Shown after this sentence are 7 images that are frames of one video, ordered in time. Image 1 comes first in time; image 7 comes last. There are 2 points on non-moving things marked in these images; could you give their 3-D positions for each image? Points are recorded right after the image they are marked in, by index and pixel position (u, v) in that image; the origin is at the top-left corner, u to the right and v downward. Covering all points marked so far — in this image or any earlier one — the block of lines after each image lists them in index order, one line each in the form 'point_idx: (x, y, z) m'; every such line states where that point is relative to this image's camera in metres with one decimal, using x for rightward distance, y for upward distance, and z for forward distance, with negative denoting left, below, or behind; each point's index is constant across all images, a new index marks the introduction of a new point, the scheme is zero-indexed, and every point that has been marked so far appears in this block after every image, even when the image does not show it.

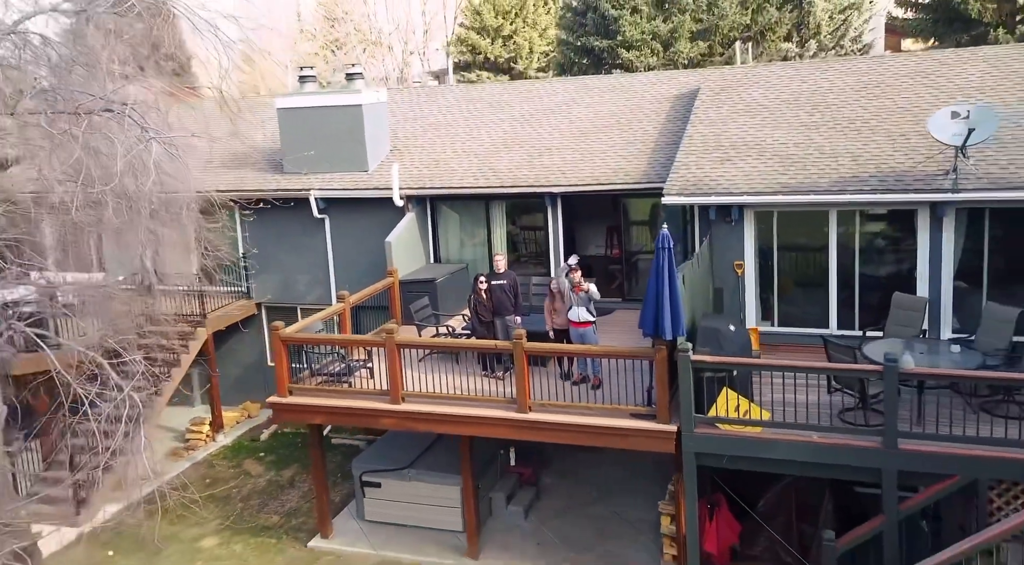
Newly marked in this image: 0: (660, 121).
0: (+2.7, +2.9, +15.1) m
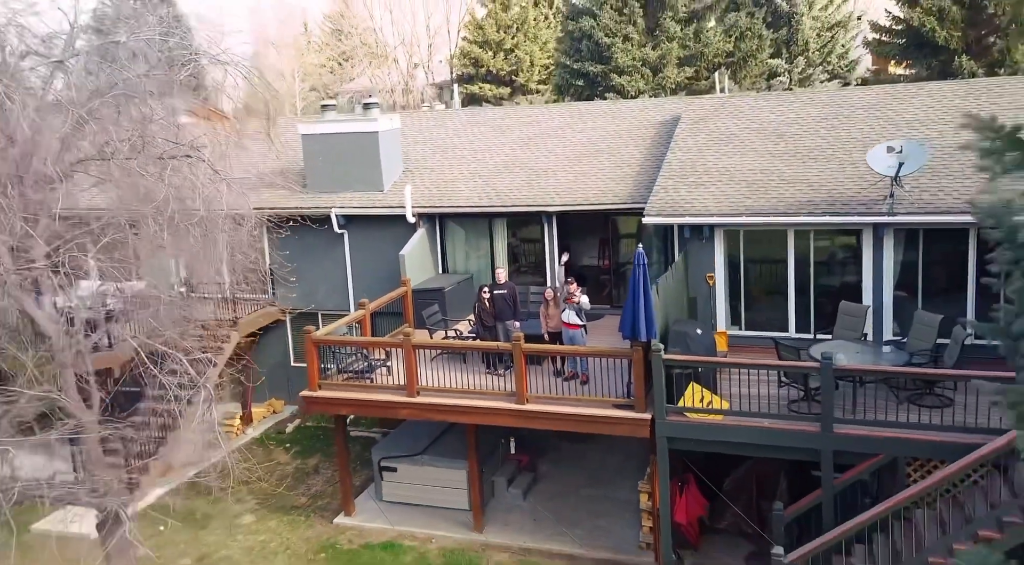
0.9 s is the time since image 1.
0: (+2.7, +2.7, +16.9) m
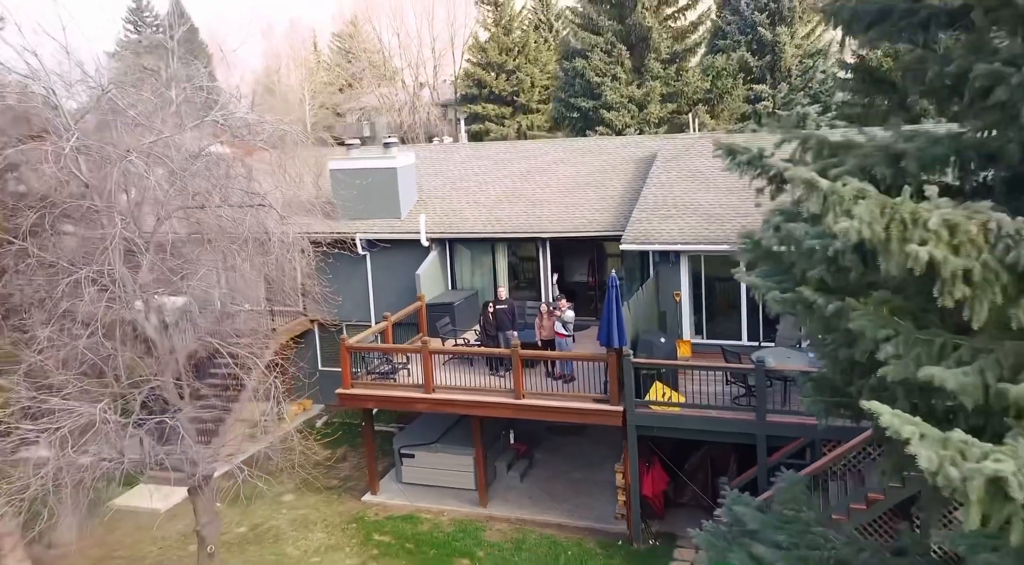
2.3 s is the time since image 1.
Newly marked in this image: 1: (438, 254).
0: (+2.7, +2.4, +19.6) m
1: (-1.7, +0.6, +19.1) m
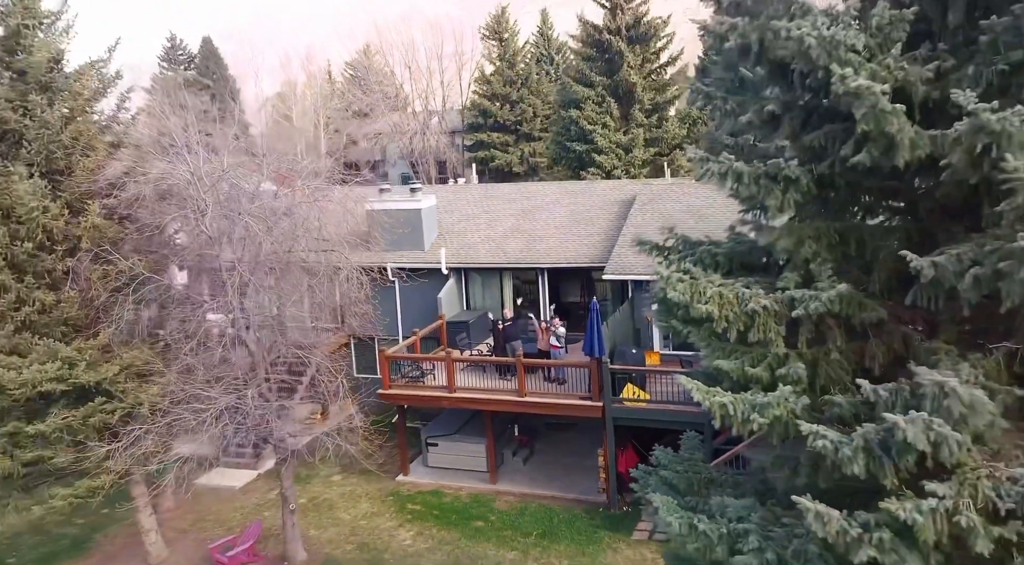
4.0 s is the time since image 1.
0: (+2.8, +1.8, +23.8) m
1: (-1.6, +0.1, +23.3) m
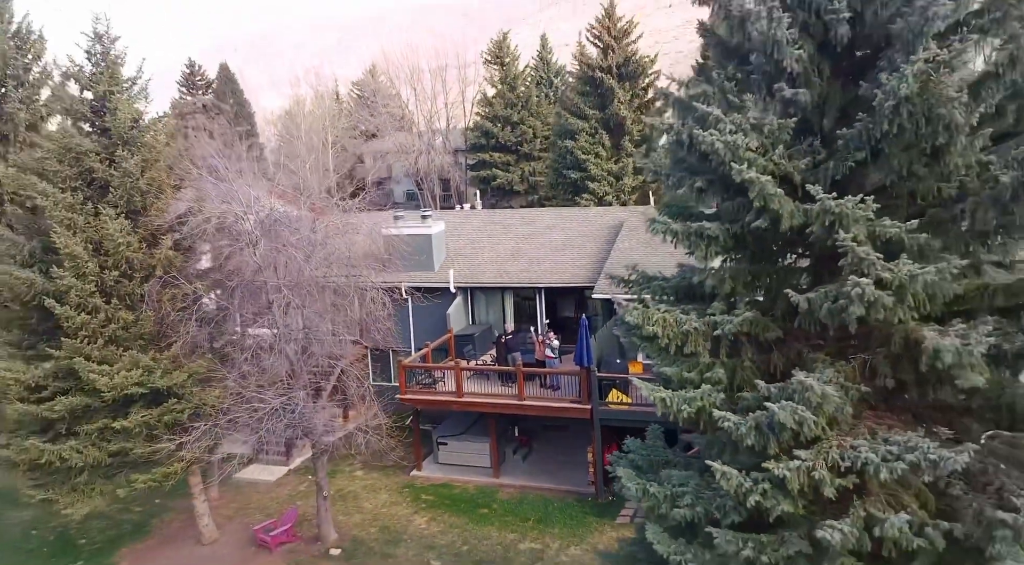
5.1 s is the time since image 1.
0: (+2.8, +1.2, +26.7) m
1: (-1.6, -0.5, +26.1) m
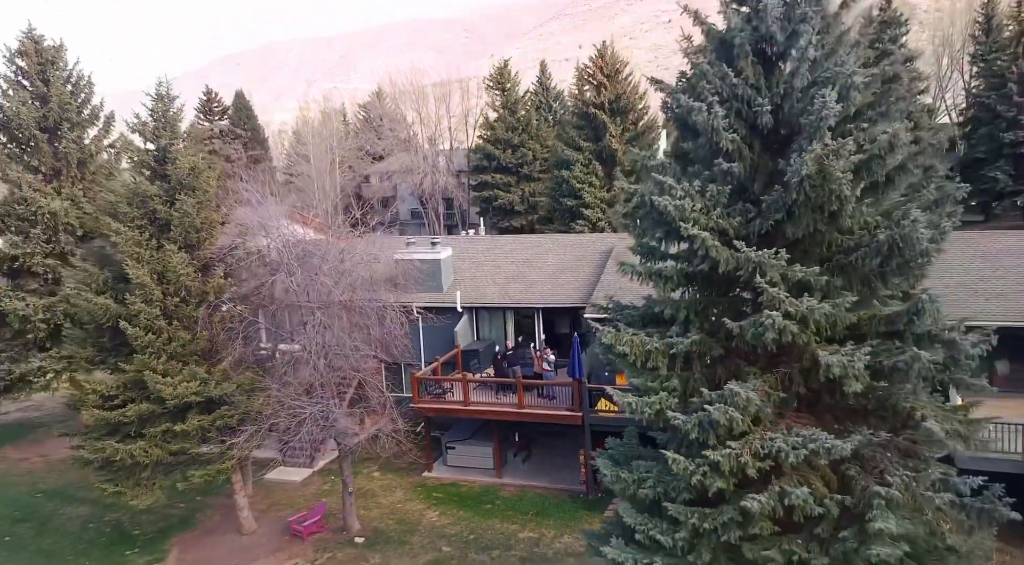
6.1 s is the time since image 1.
0: (+2.8, +0.5, +29.5) m
1: (-1.5, -1.2, +29.0) m
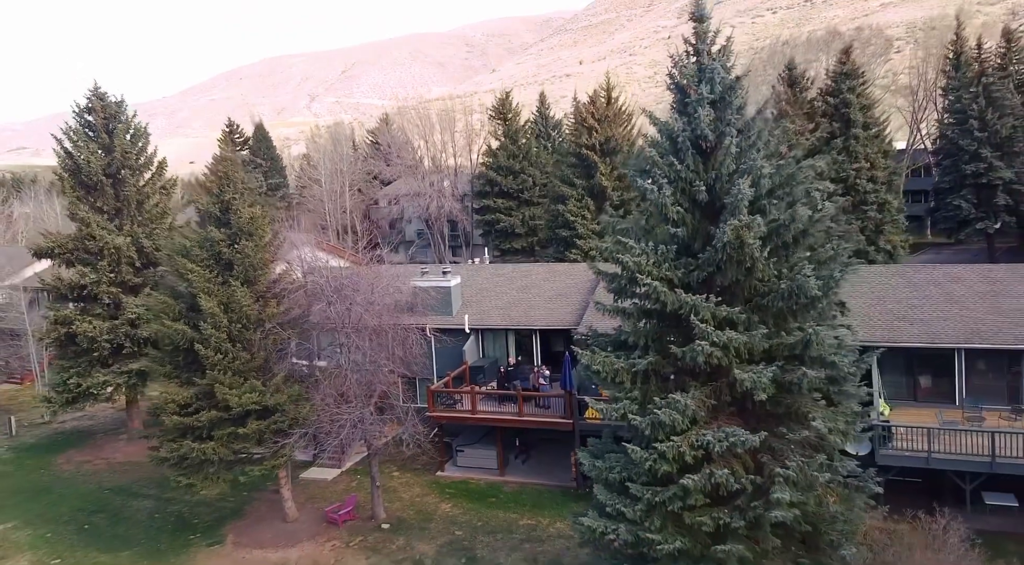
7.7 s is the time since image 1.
0: (+2.9, -0.4, +33.8) m
1: (-1.5, -2.1, +33.2) m
